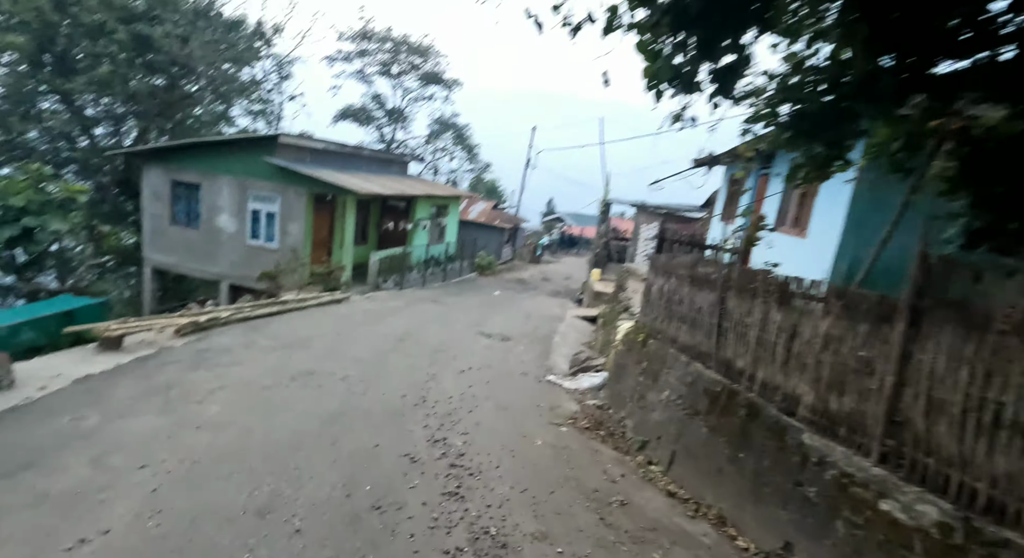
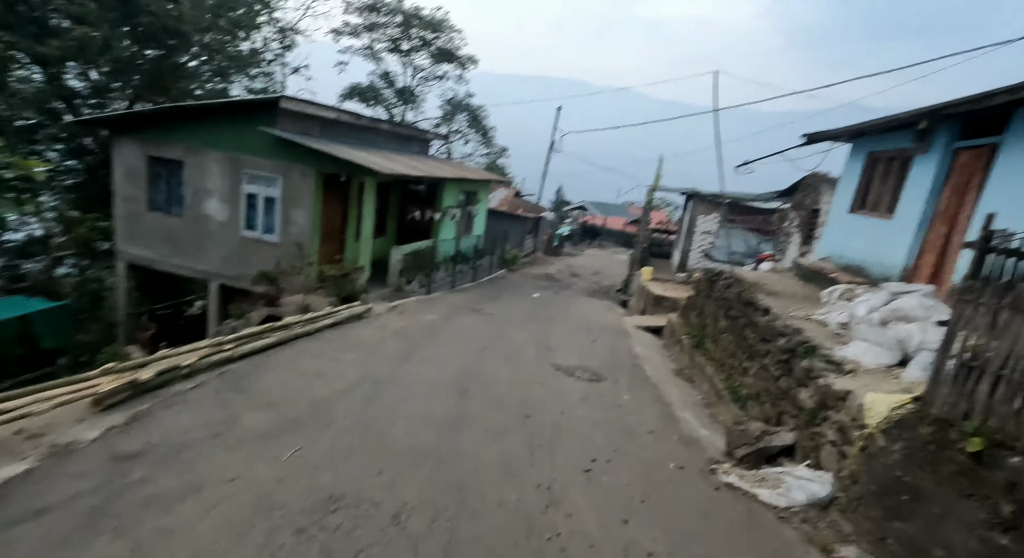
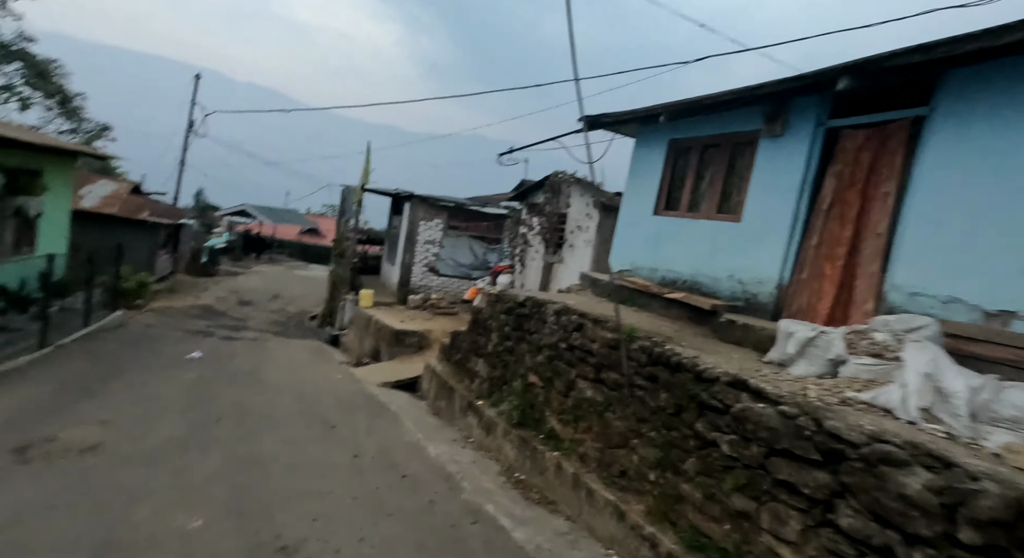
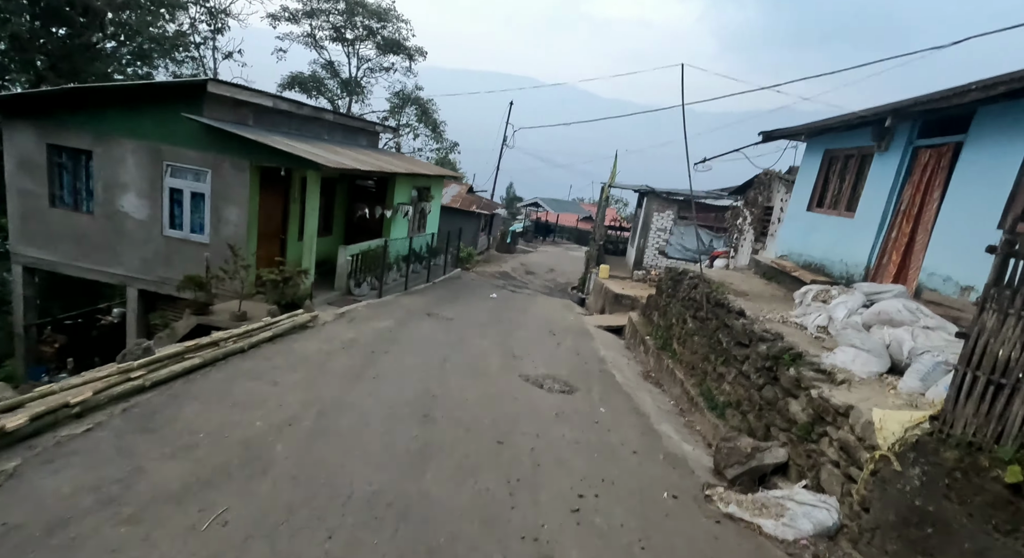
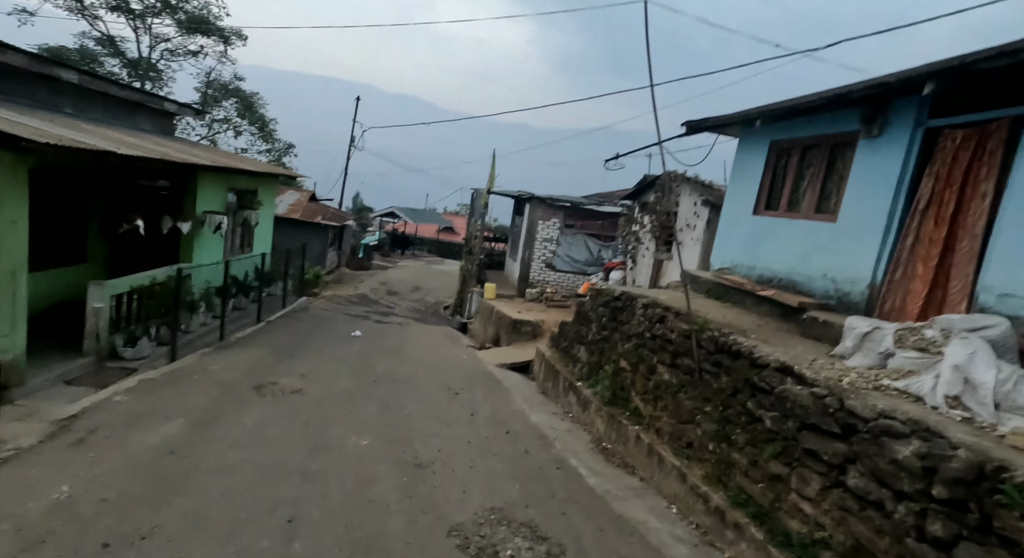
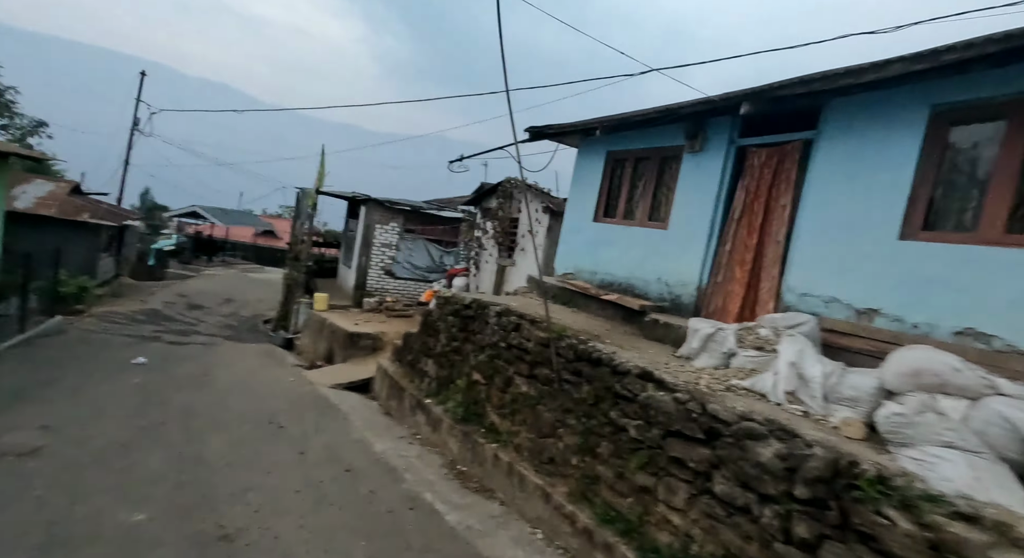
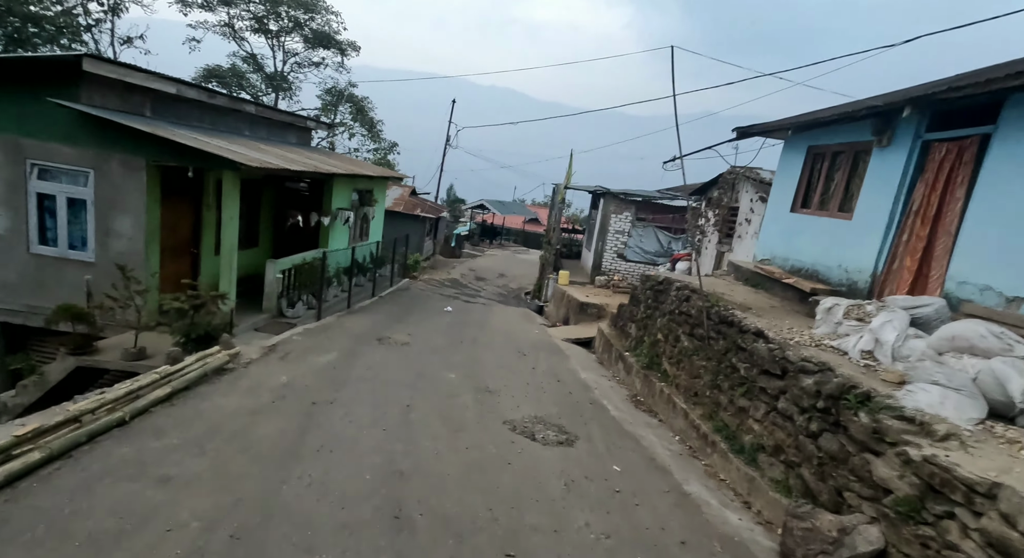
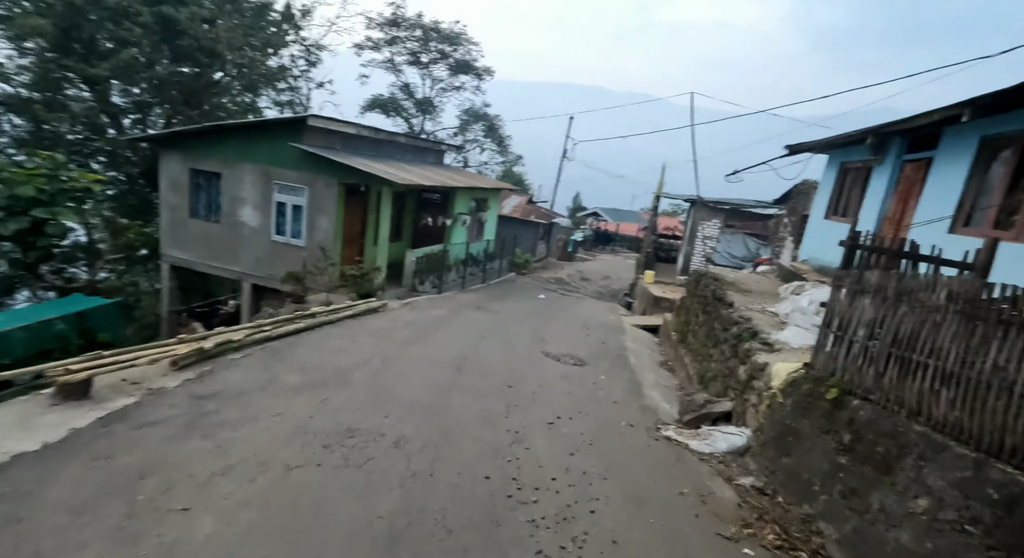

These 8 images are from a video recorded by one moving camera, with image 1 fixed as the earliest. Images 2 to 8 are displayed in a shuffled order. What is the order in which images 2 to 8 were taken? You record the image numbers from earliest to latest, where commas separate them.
8, 2, 4, 7, 5, 6, 3
